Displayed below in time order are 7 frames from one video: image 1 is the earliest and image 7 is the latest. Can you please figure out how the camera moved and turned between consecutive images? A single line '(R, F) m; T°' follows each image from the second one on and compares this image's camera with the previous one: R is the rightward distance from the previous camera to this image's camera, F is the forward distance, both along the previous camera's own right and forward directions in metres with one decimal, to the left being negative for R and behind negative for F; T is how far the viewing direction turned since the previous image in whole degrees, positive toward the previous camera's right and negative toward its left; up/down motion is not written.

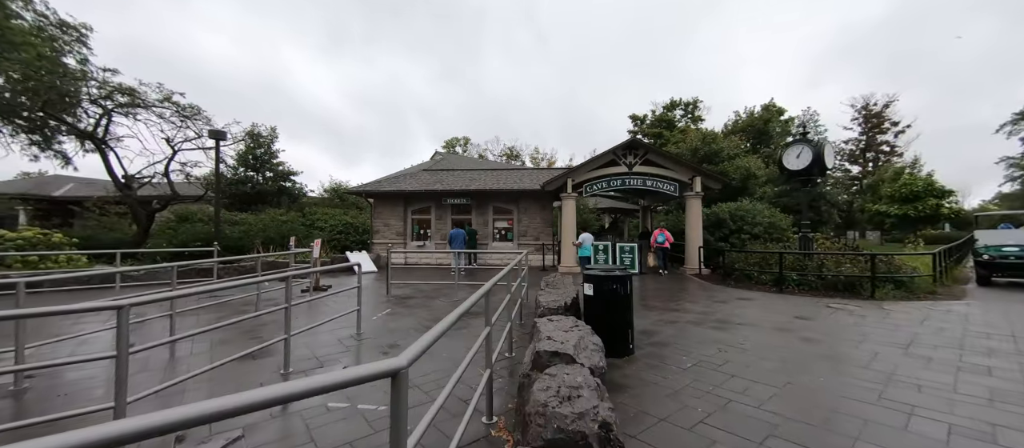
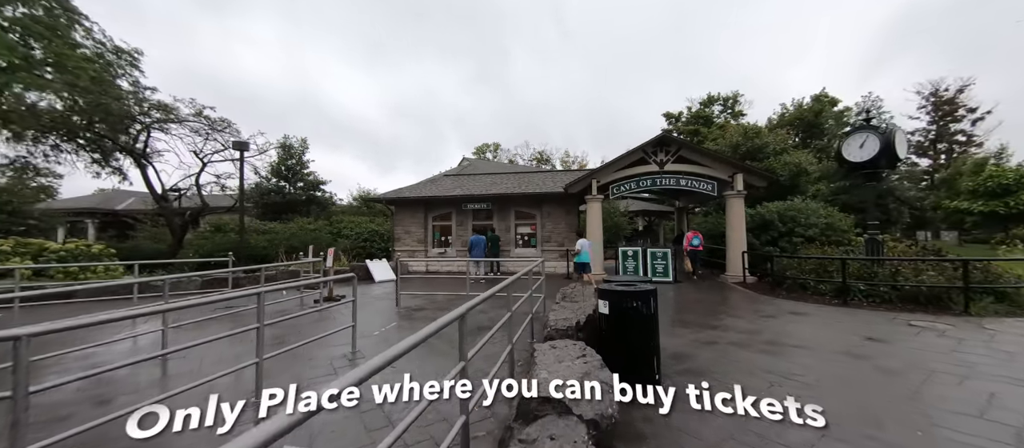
(+0.4, +0.7) m; -5°
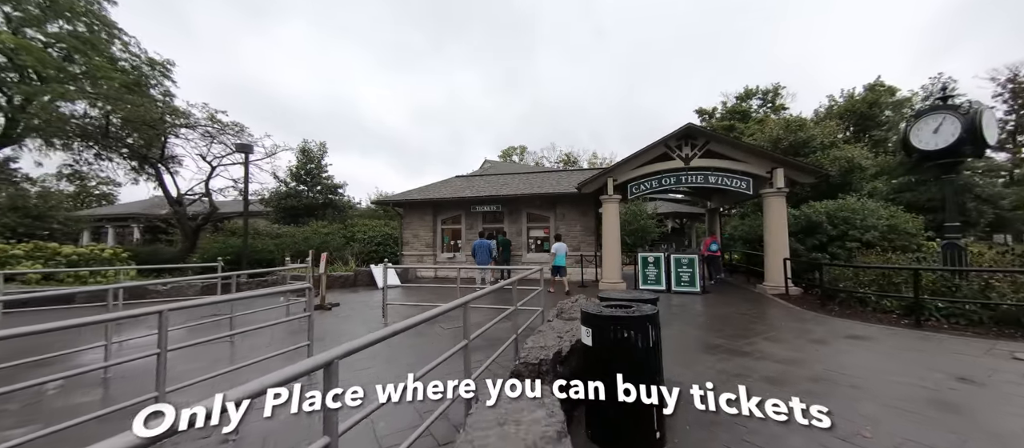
(+0.6, +0.9) m; -5°
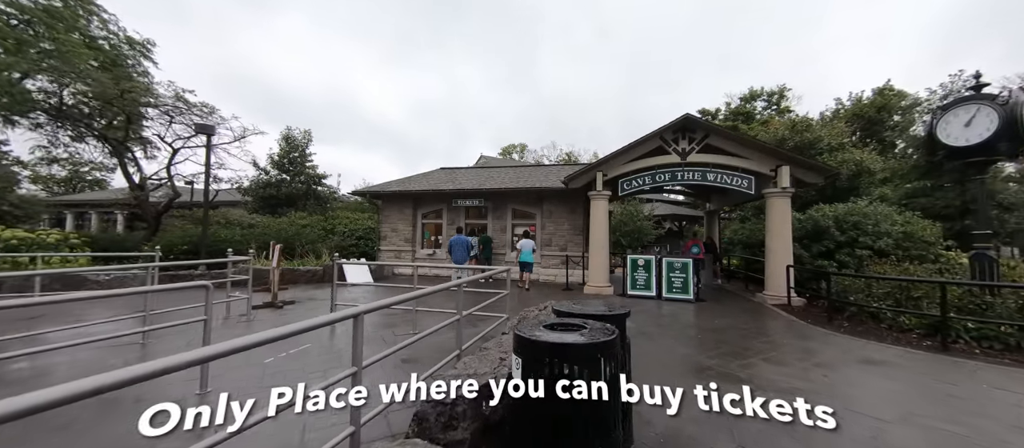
(+0.5, +0.9) m; 0°
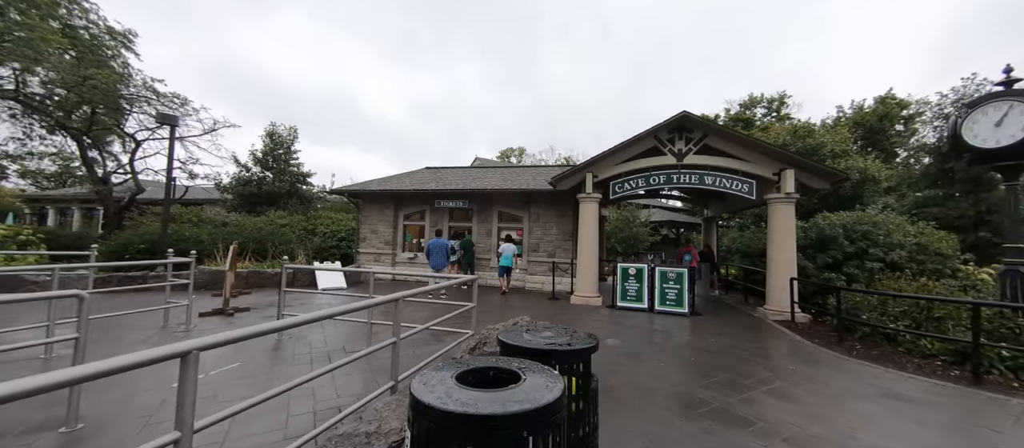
(+0.4, +0.7) m; 0°
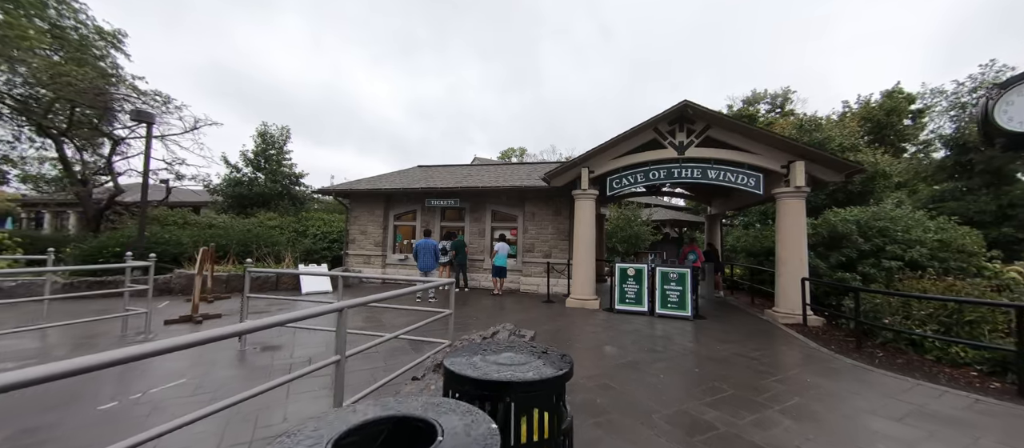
(+0.3, +0.5) m; 0°
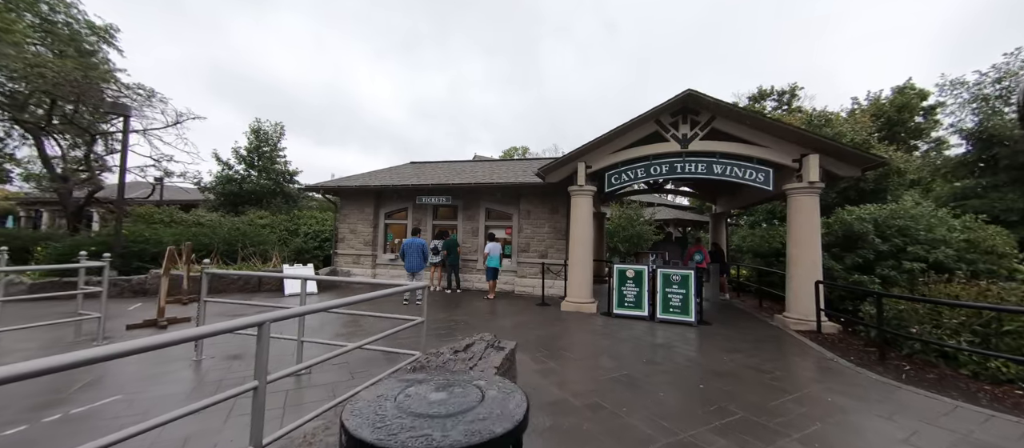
(+0.2, +0.5) m; -1°
